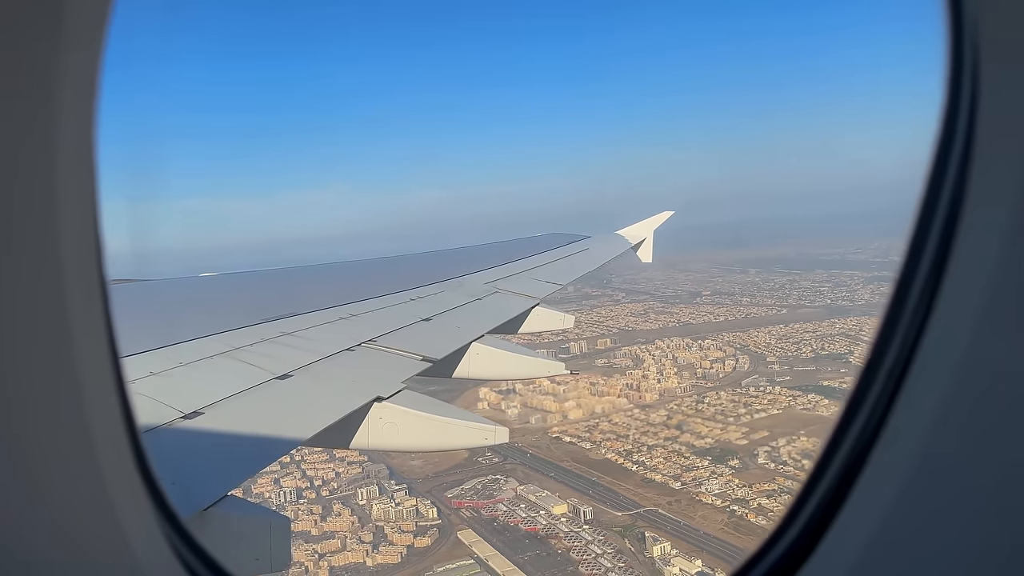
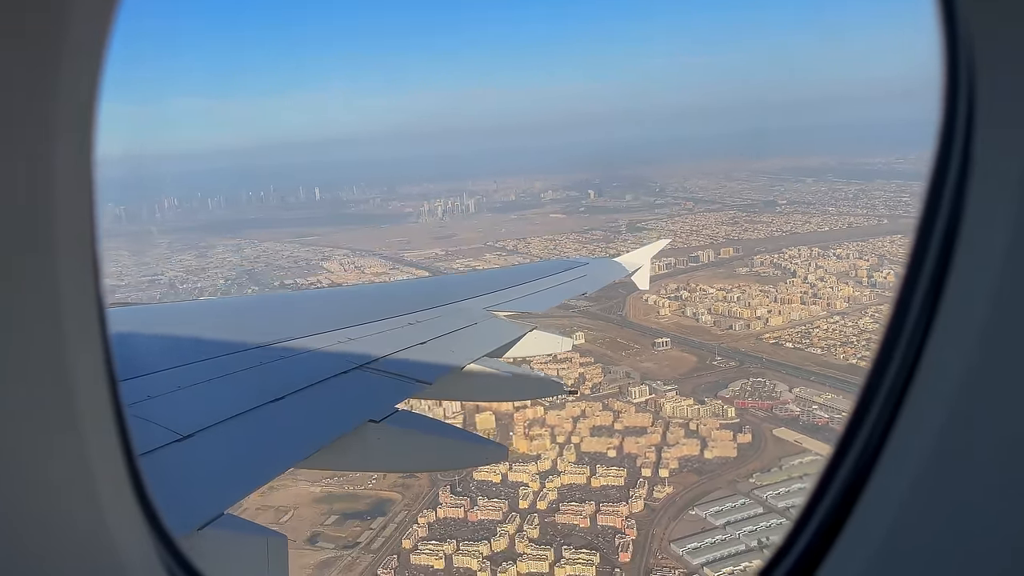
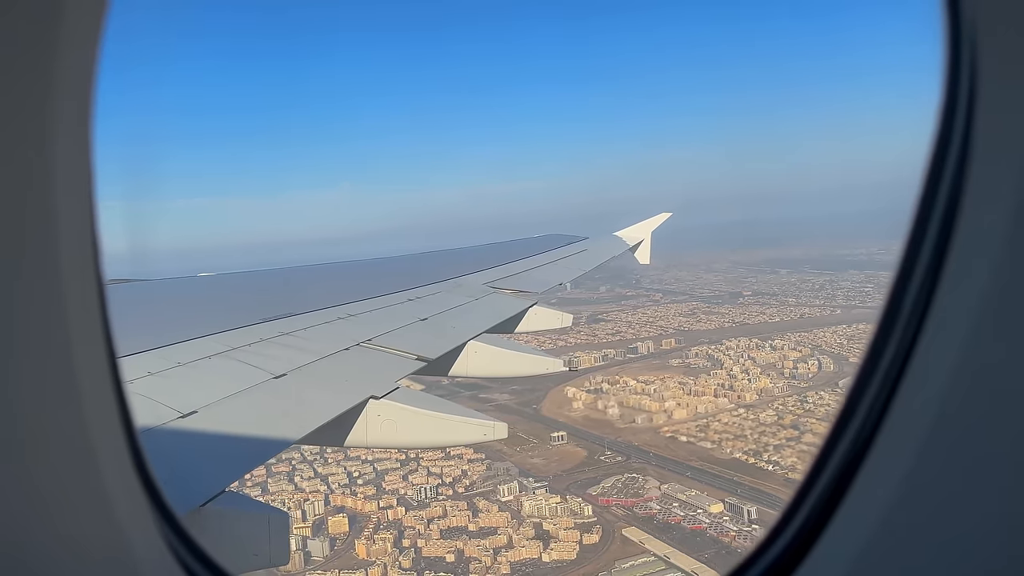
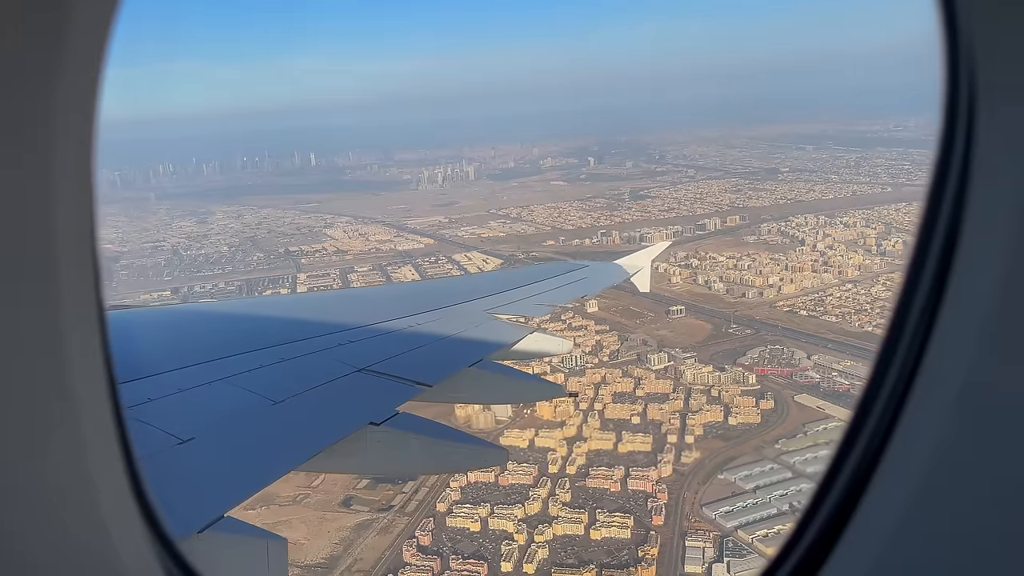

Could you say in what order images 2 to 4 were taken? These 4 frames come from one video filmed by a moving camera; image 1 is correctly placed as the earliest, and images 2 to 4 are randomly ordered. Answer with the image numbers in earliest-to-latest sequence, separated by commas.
3, 2, 4
